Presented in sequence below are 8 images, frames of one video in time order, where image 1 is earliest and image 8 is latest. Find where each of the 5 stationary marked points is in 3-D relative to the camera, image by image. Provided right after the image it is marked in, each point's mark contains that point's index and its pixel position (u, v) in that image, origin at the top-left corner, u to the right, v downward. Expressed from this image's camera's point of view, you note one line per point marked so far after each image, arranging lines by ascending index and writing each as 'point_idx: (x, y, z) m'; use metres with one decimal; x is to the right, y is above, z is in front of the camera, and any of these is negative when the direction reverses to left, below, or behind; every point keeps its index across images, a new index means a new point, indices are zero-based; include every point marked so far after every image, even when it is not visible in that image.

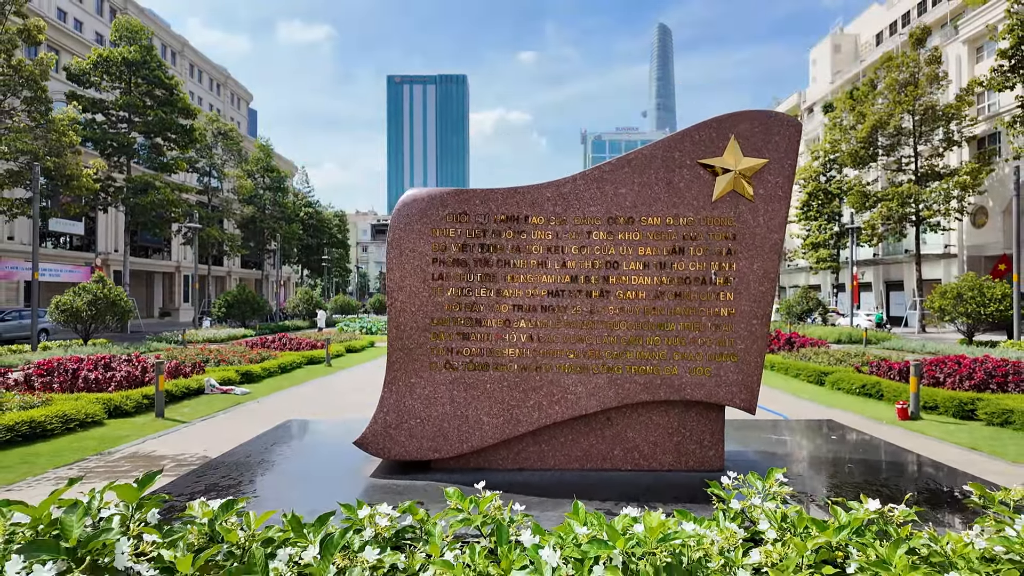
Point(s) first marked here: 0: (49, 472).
0: (-5.2, -2.1, +6.3) m
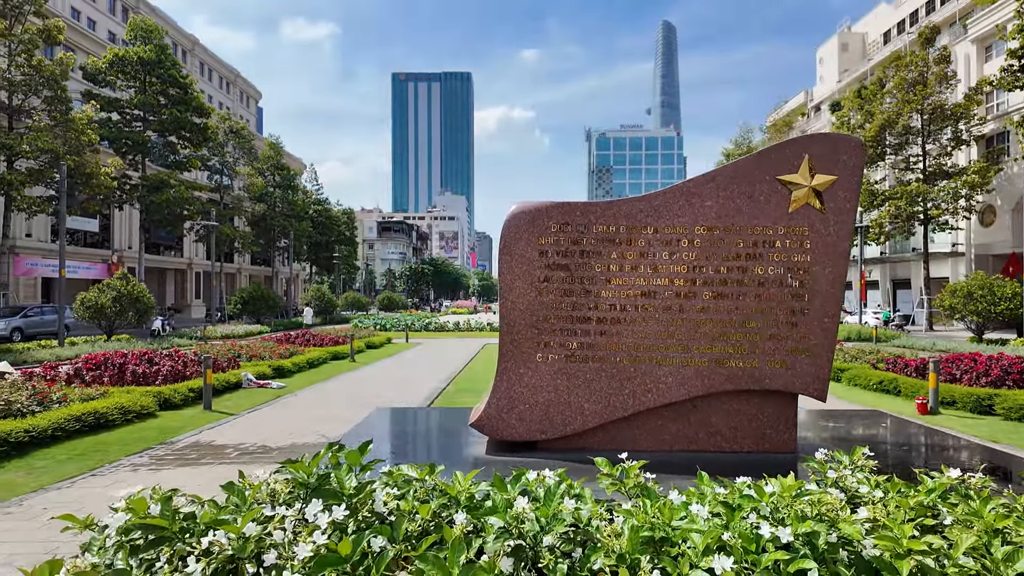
0: (-4.6, -2.0, +6.7) m
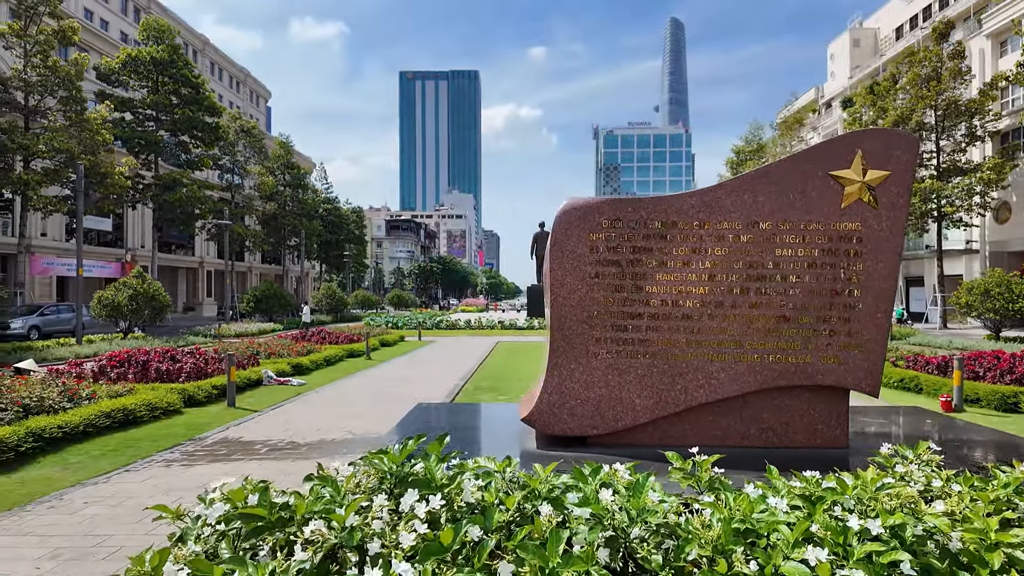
0: (-4.3, -2.0, +6.8) m
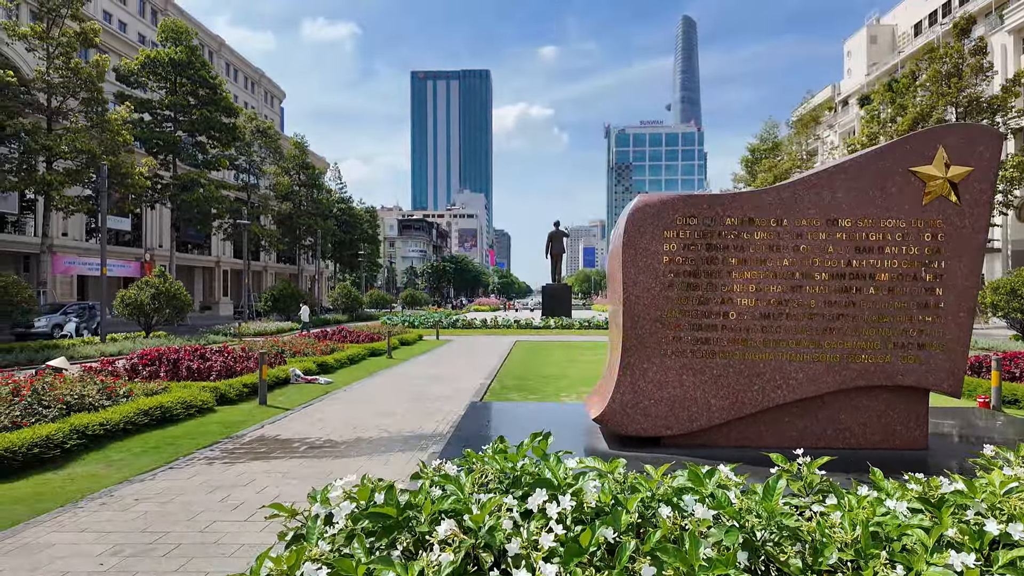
0: (-3.8, -2.0, +6.8) m
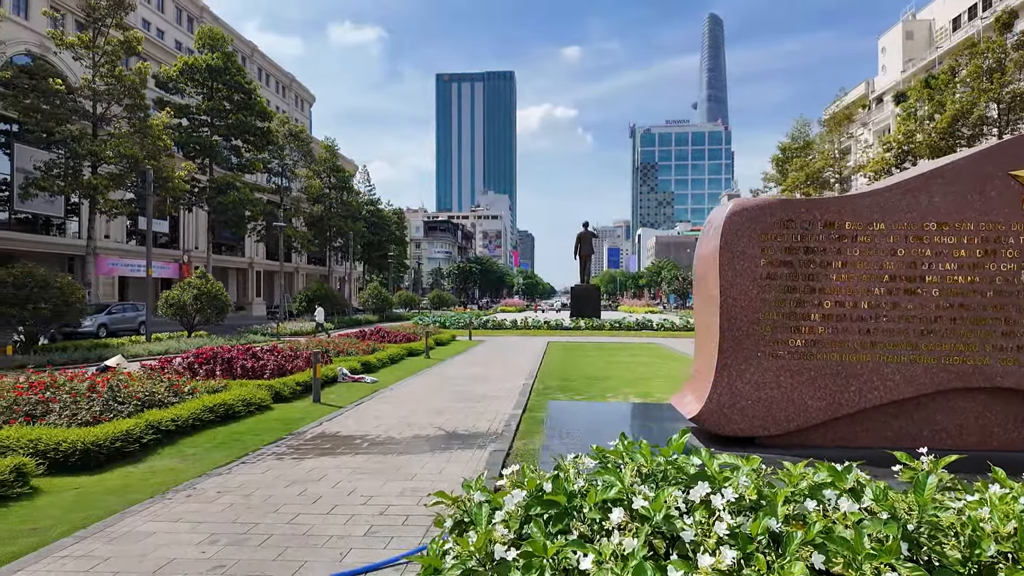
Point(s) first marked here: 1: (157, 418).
0: (-3.1, -2.0, +7.1) m
1: (-4.5, -1.7, +7.1) m
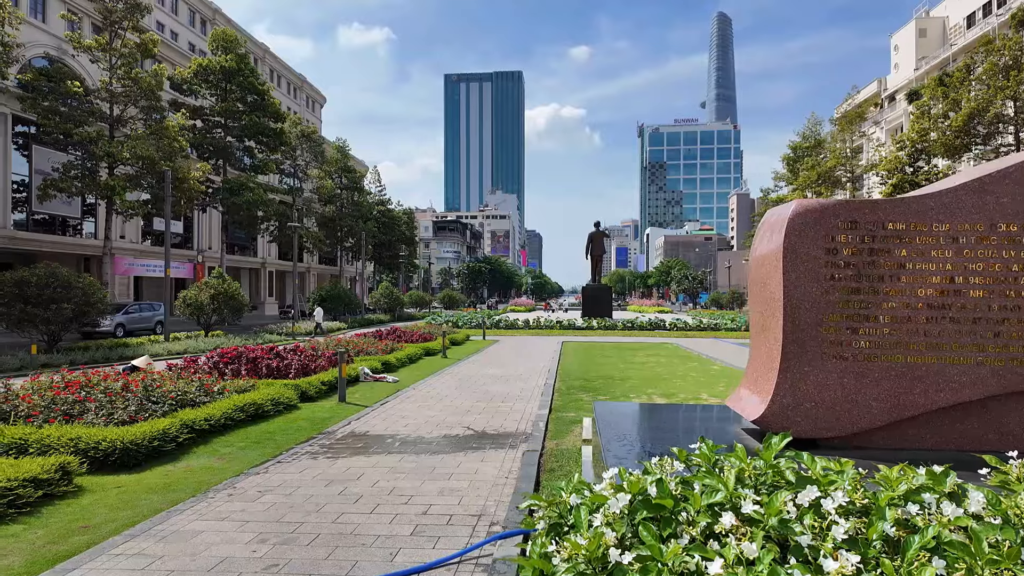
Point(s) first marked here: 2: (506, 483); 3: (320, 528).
0: (-2.7, -2.0, +7.1) m
1: (-4.1, -1.7, +7.2) m
2: (-0.1, -1.9, +5.6) m
3: (-1.6, -1.9, +4.5) m
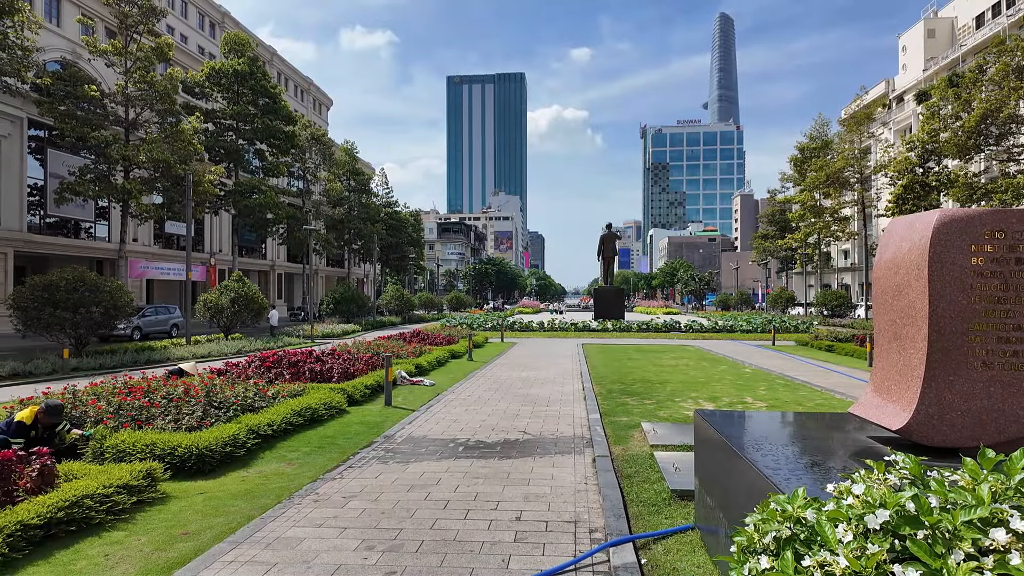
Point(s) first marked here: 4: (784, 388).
0: (-1.9, -2.1, +7.1) m
1: (-3.3, -1.7, +7.2) m
2: (+0.8, -2.0, +5.6) m
3: (-0.7, -2.0, +4.6) m
4: (+5.7, -2.1, +11.8) m
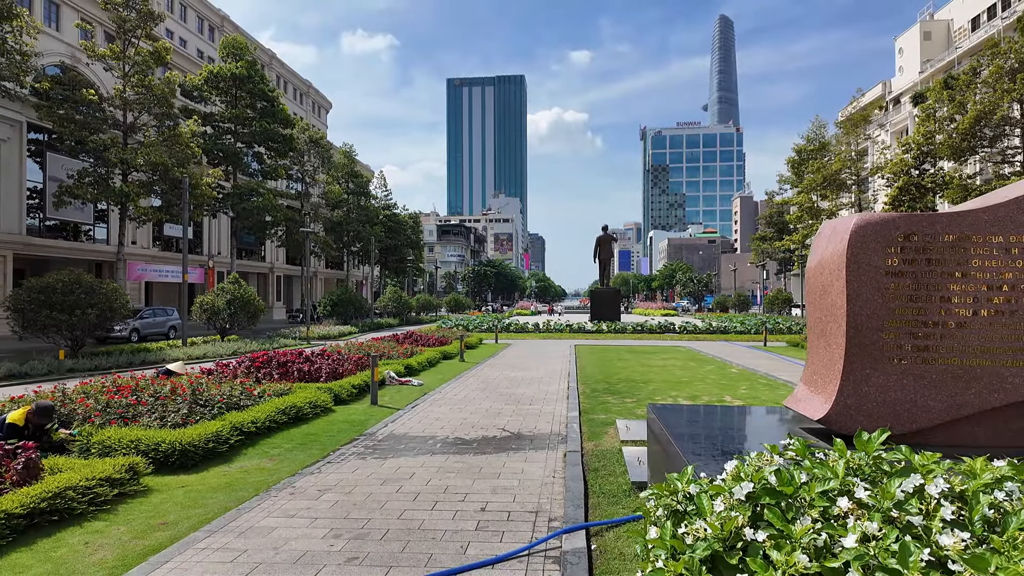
0: (-2.2, -2.1, +7.3) m
1: (-3.6, -1.7, +7.4) m
2: (+0.4, -2.0, +5.8) m
3: (-1.1, -2.0, +4.8) m
4: (+5.4, -2.1, +12.1) m
